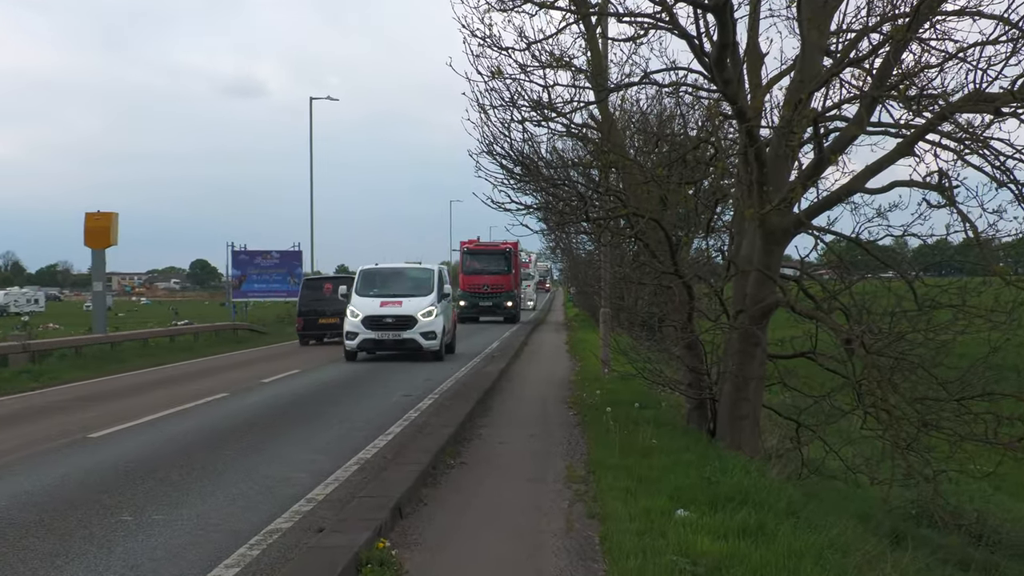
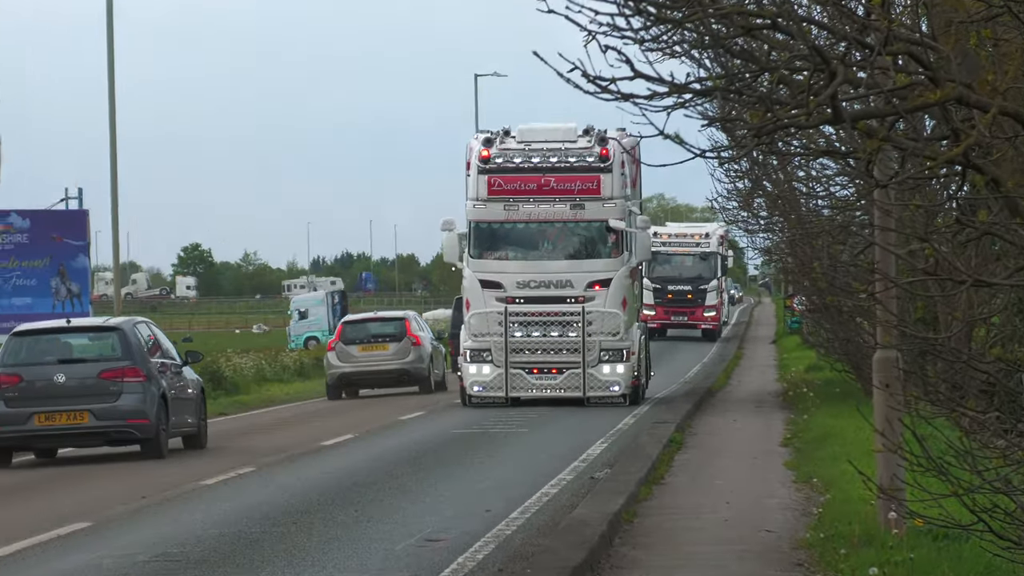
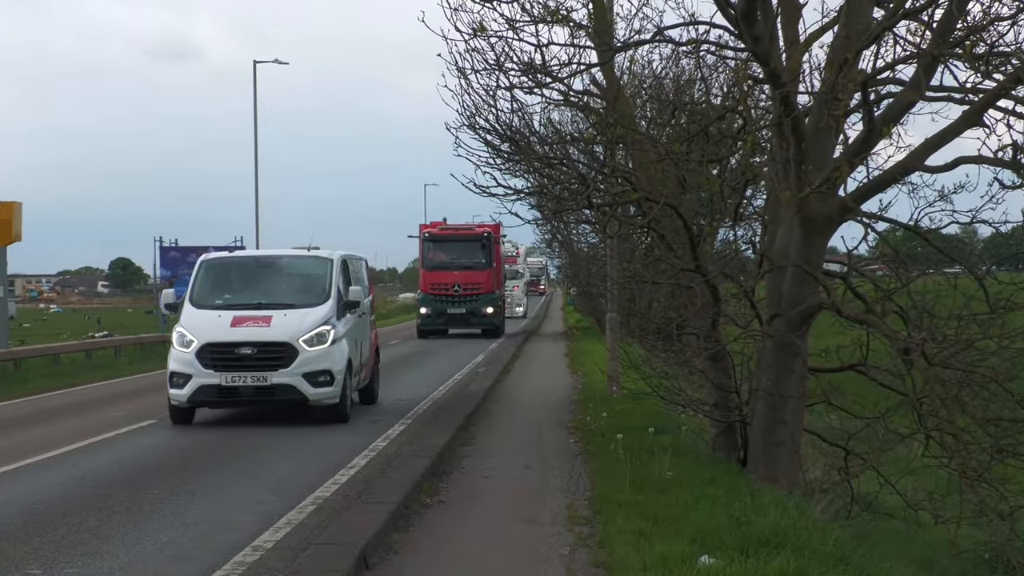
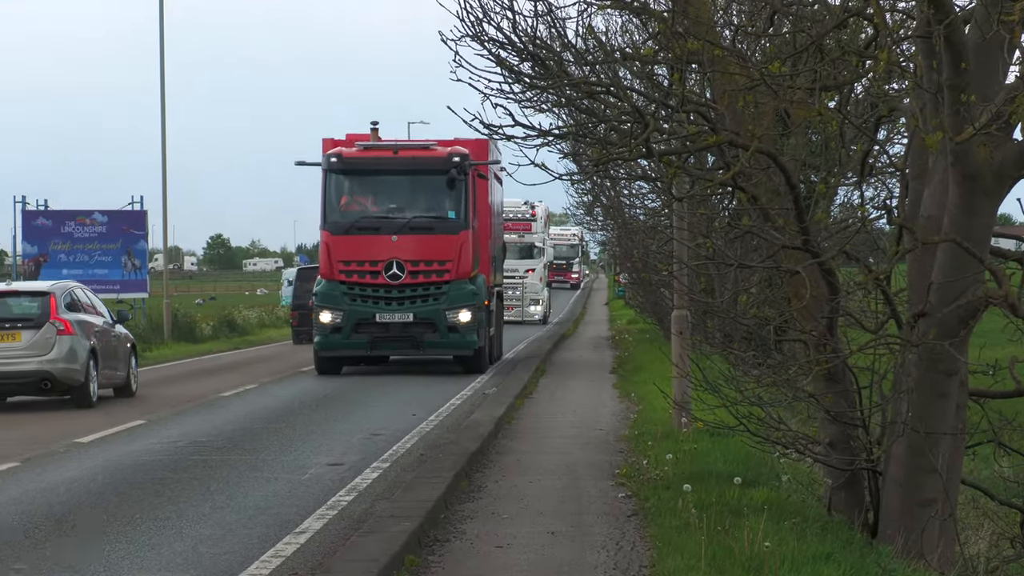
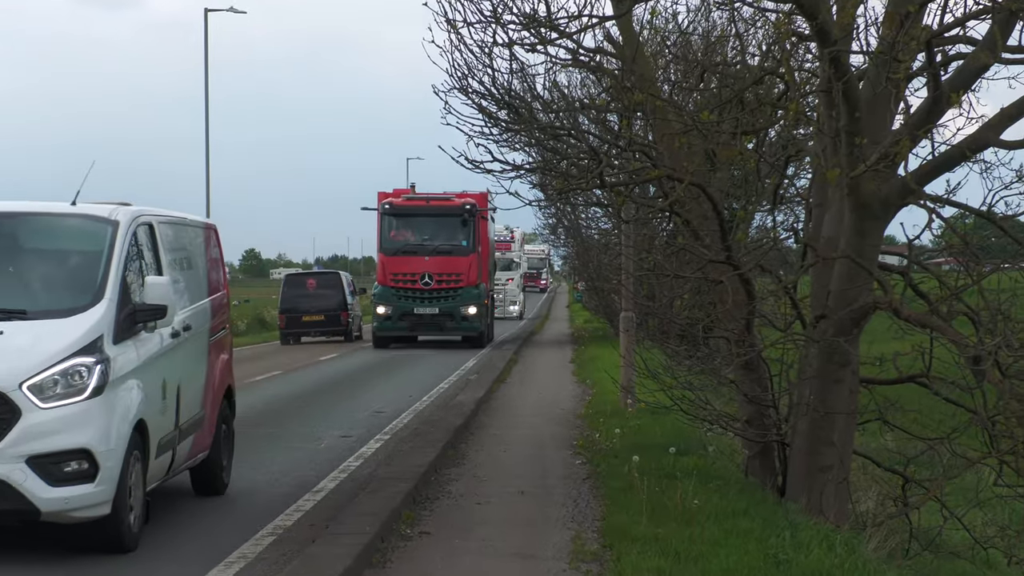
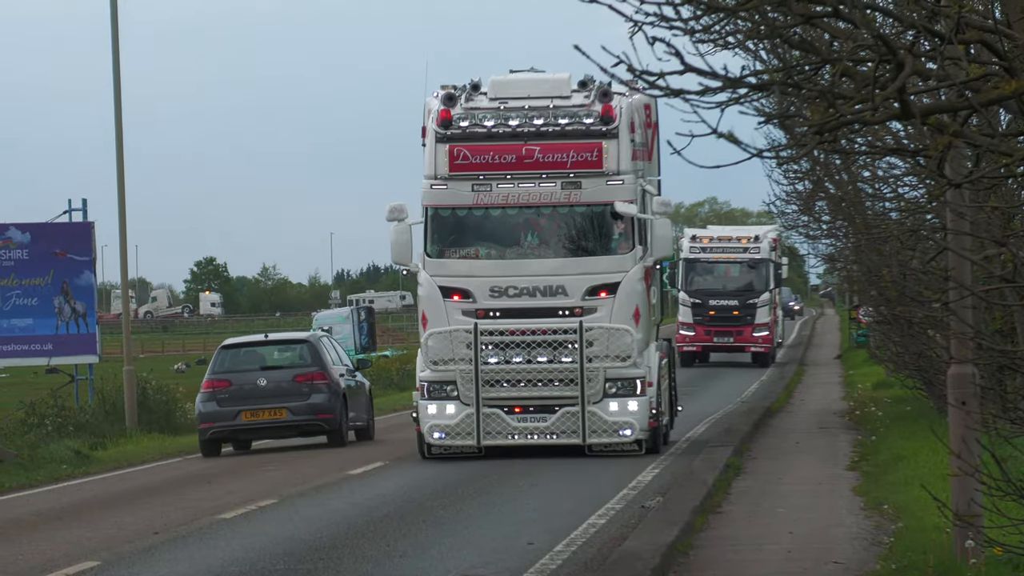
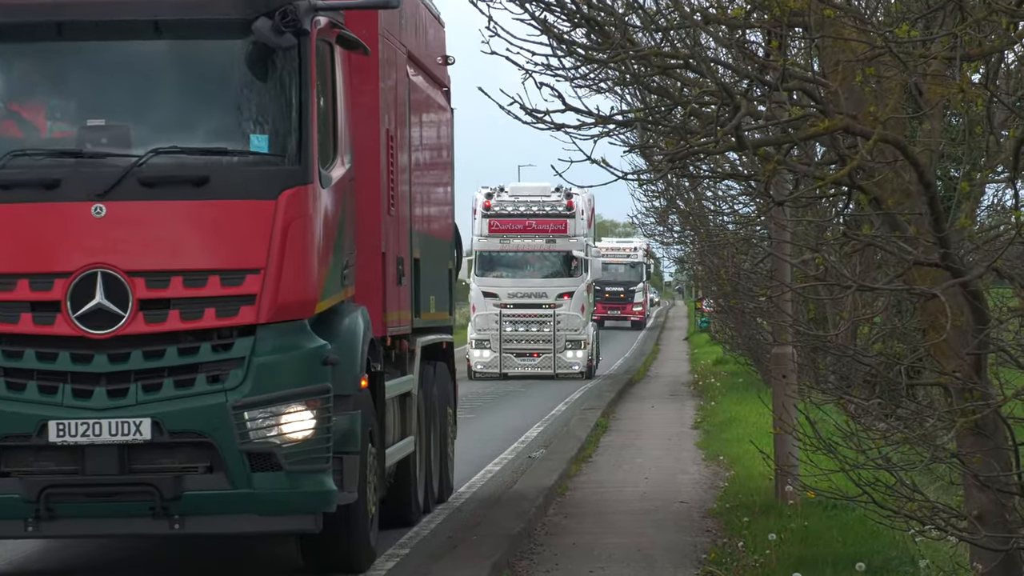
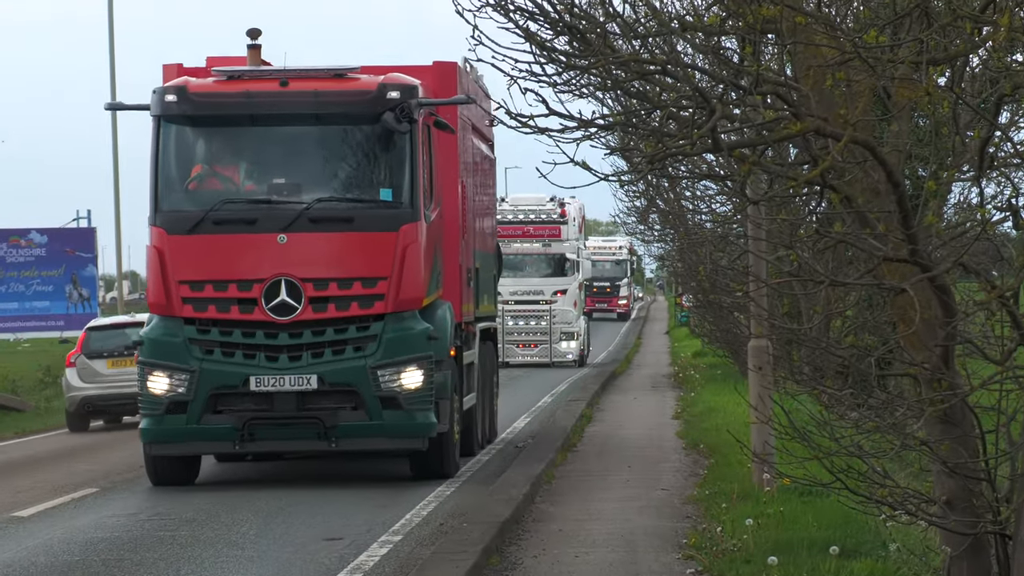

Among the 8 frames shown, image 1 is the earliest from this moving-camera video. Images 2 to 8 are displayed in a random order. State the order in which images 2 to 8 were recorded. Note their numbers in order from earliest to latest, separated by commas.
3, 5, 4, 8, 7, 2, 6
